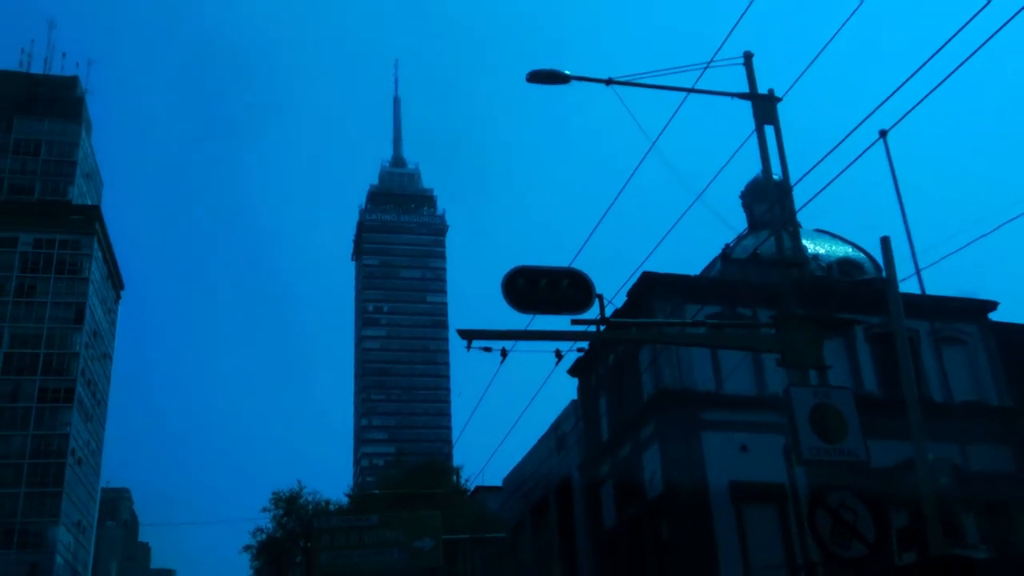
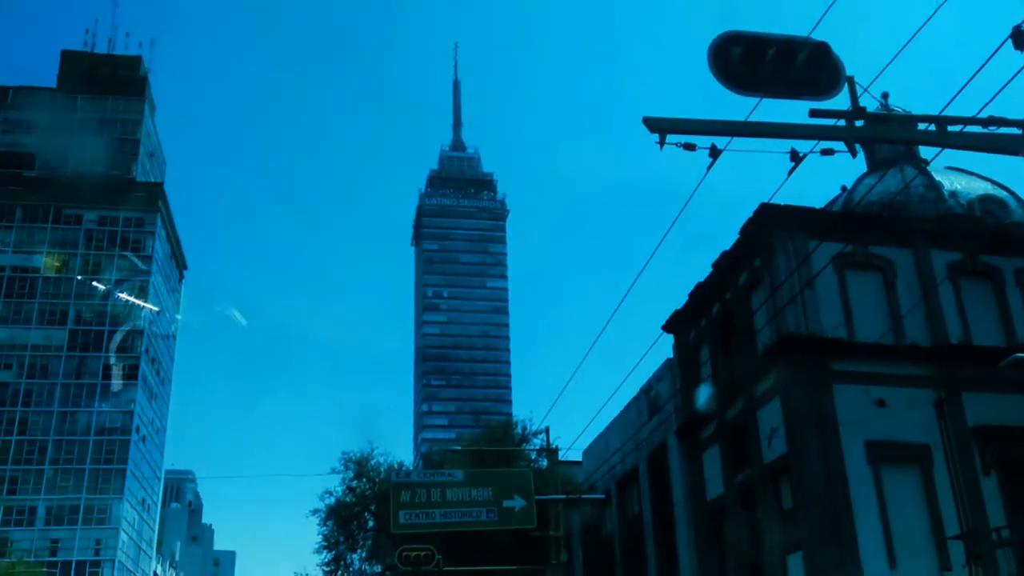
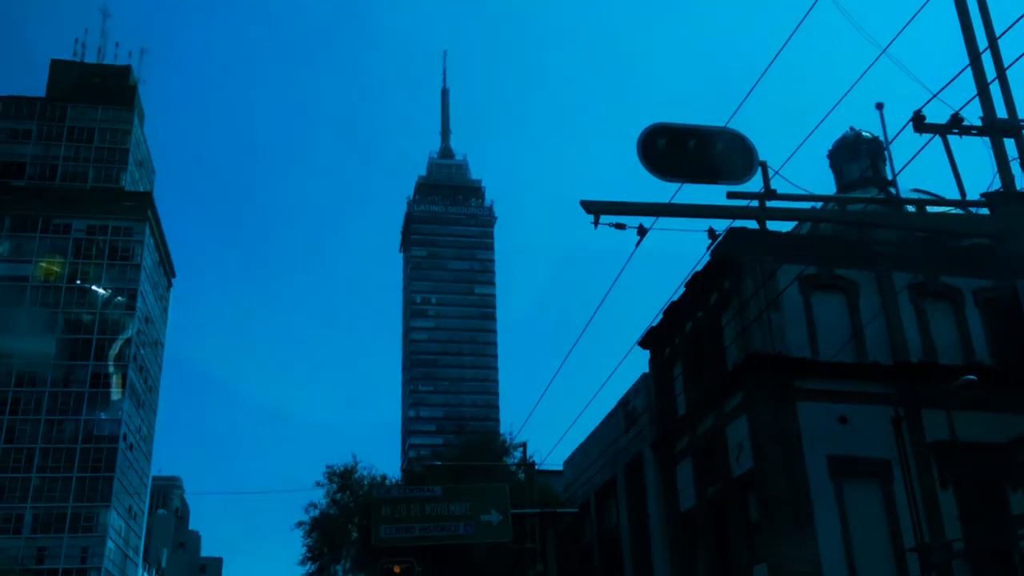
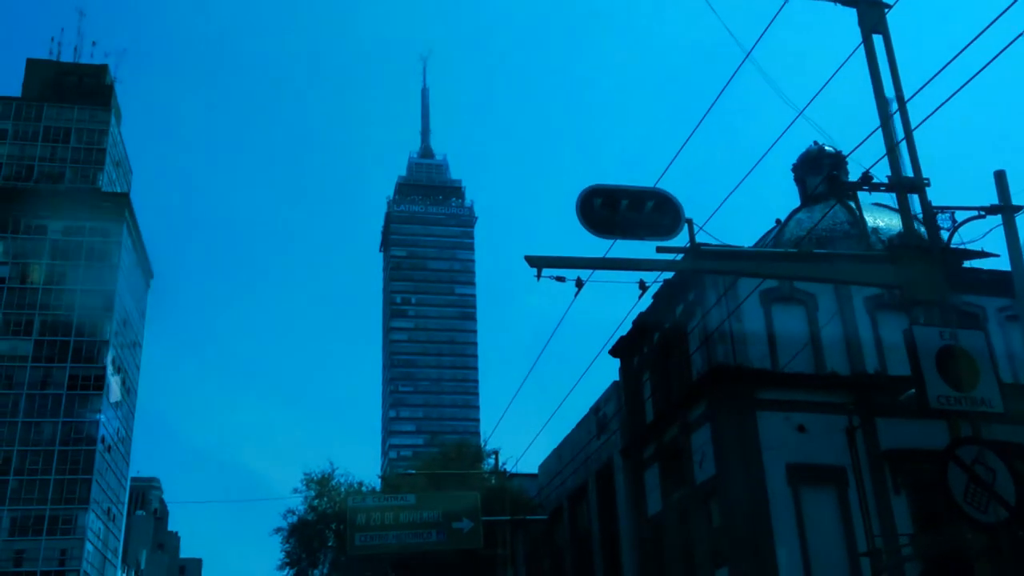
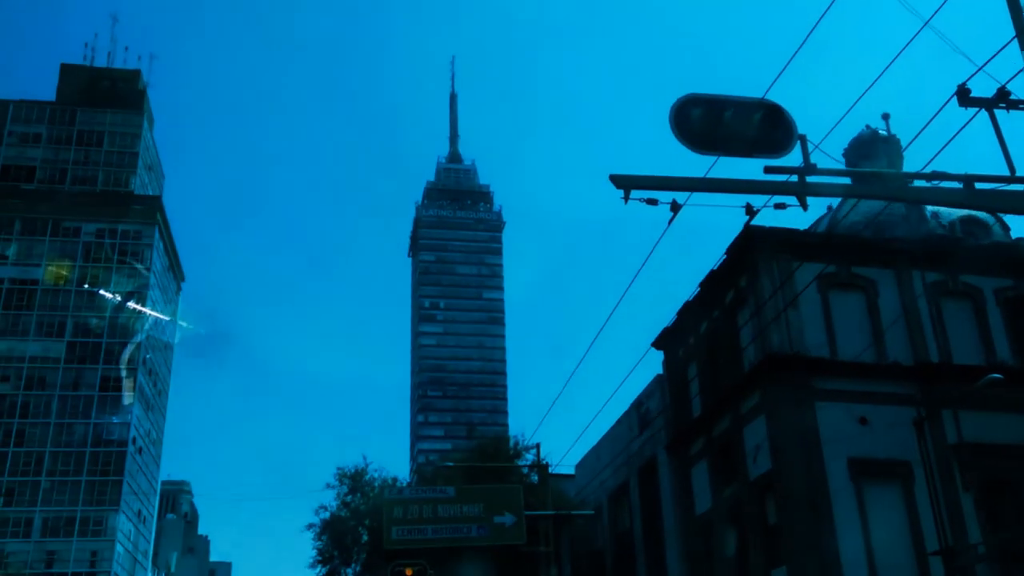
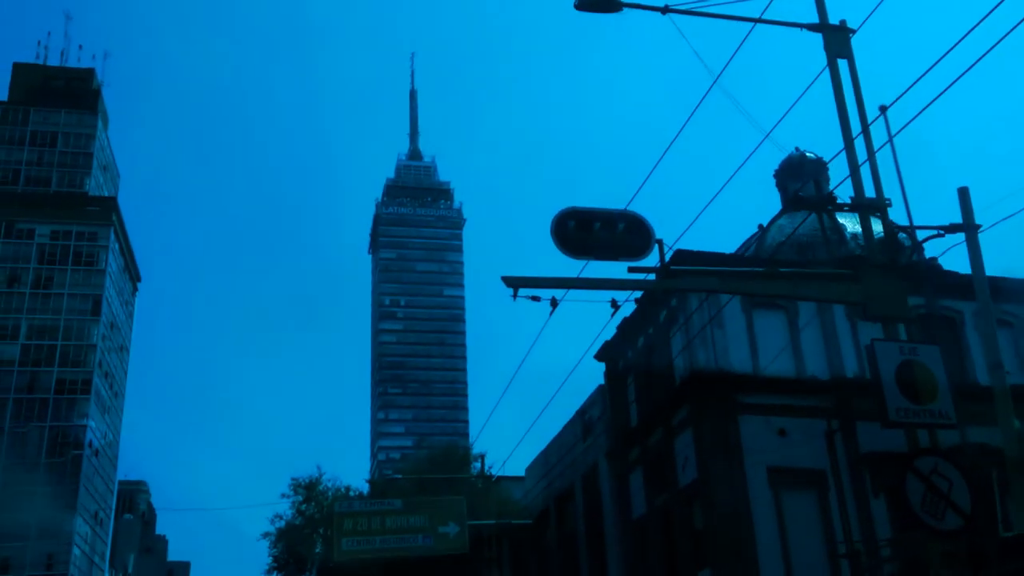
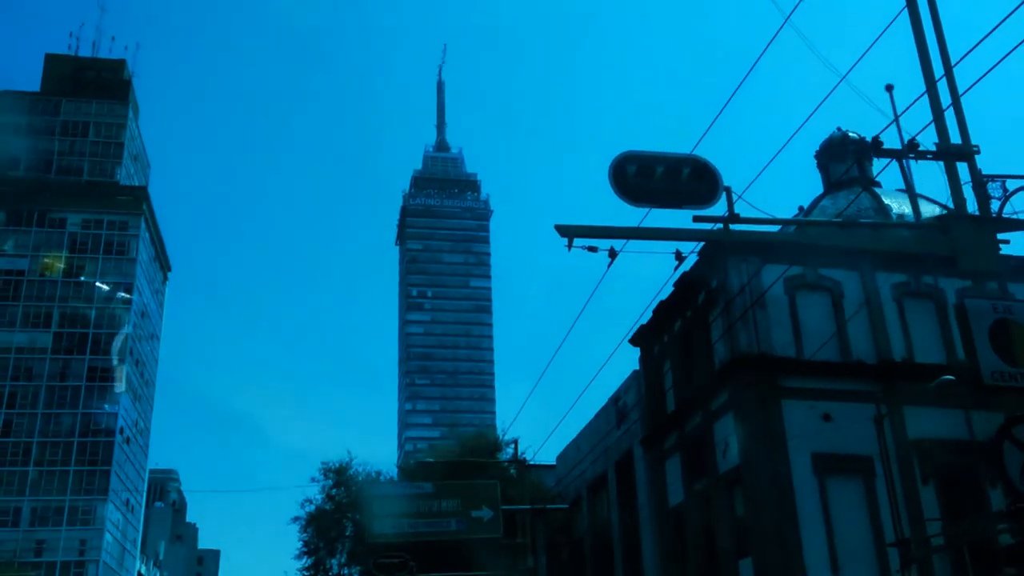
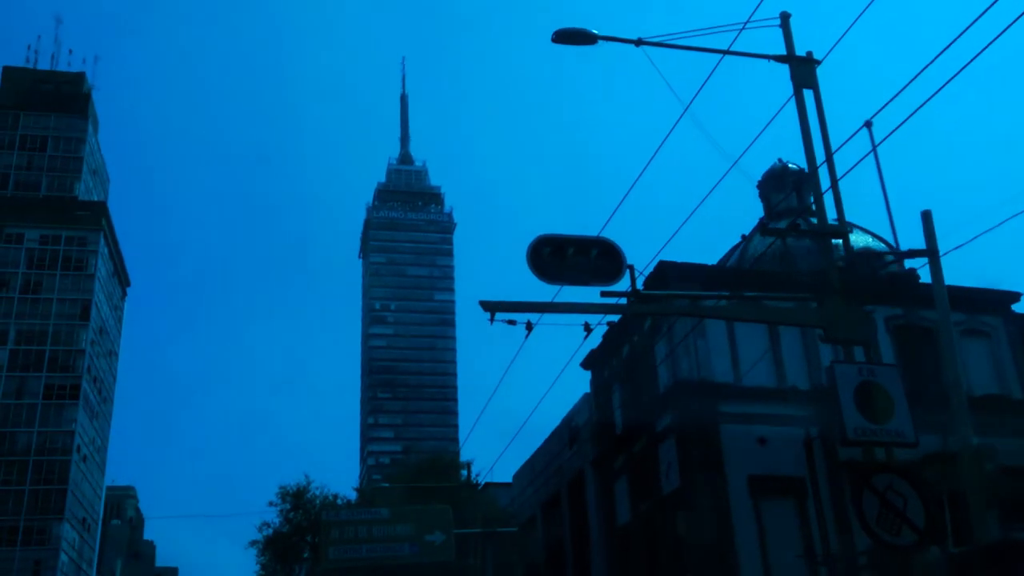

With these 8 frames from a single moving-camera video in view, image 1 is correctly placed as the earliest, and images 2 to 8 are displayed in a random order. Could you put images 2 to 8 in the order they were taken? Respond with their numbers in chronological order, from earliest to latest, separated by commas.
8, 6, 4, 7, 3, 5, 2
